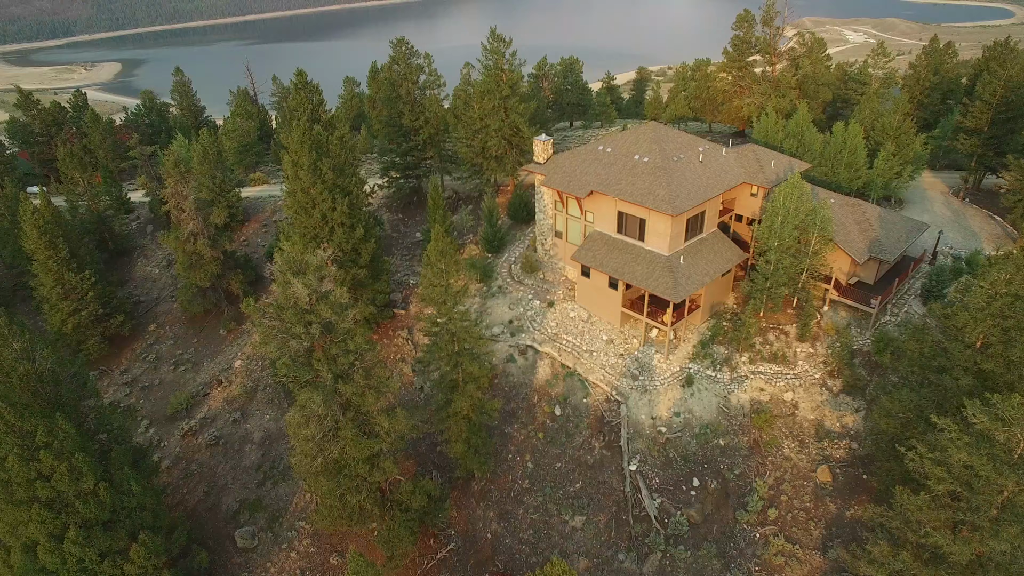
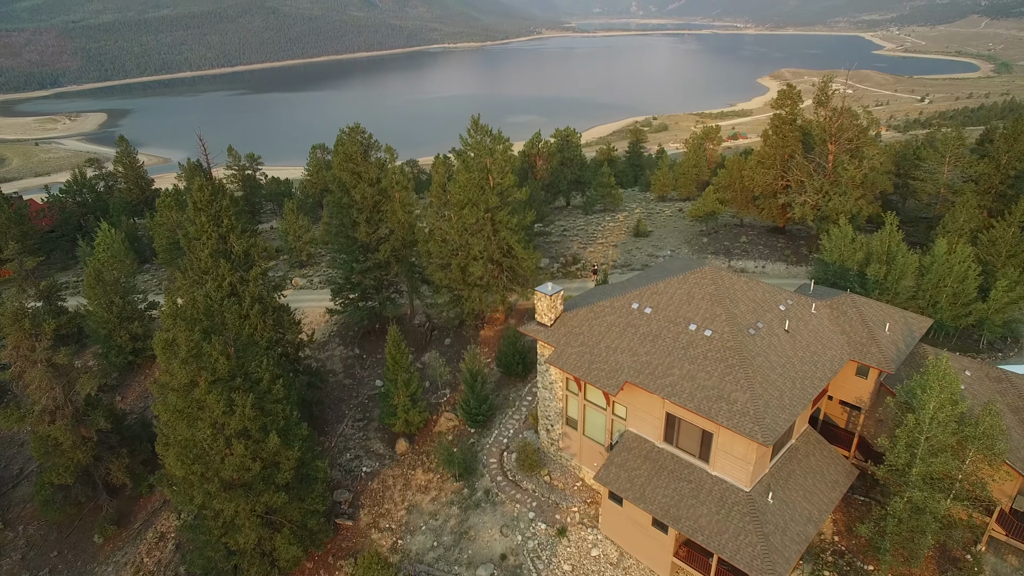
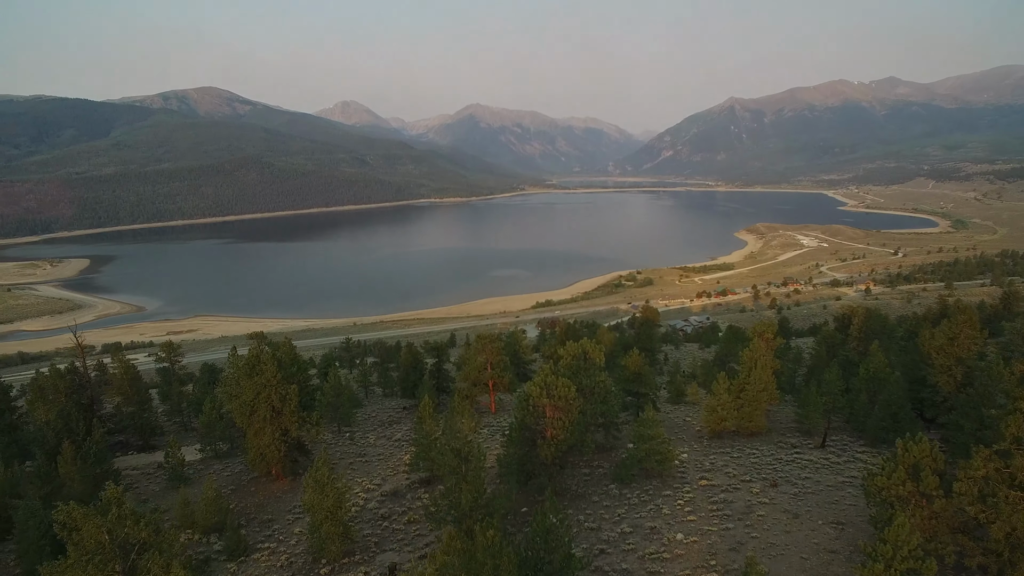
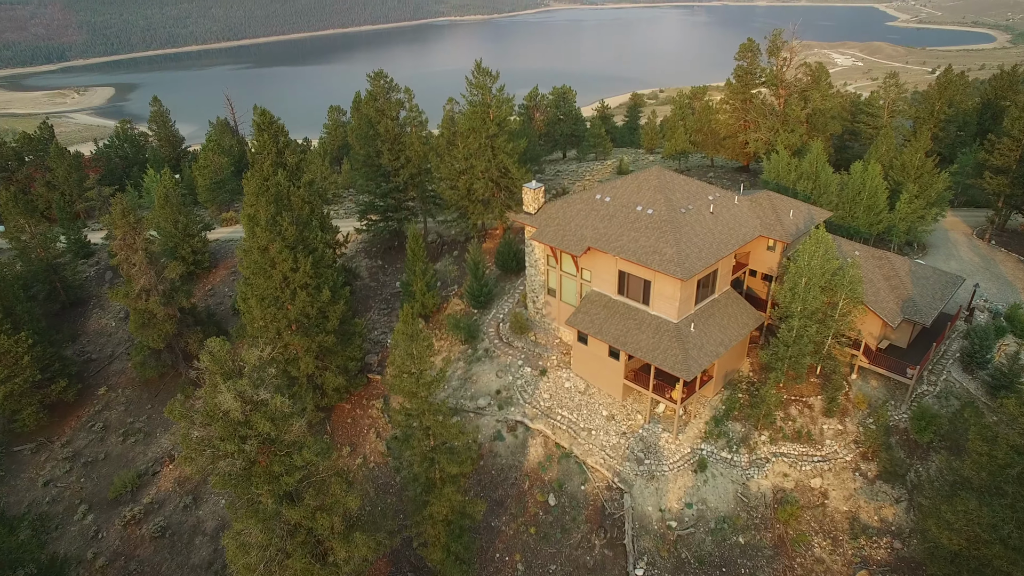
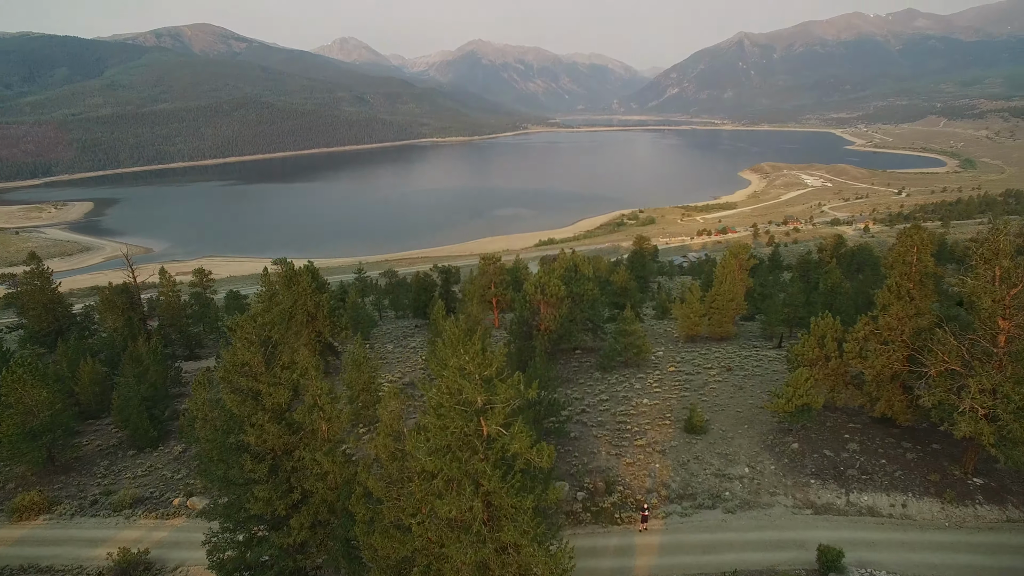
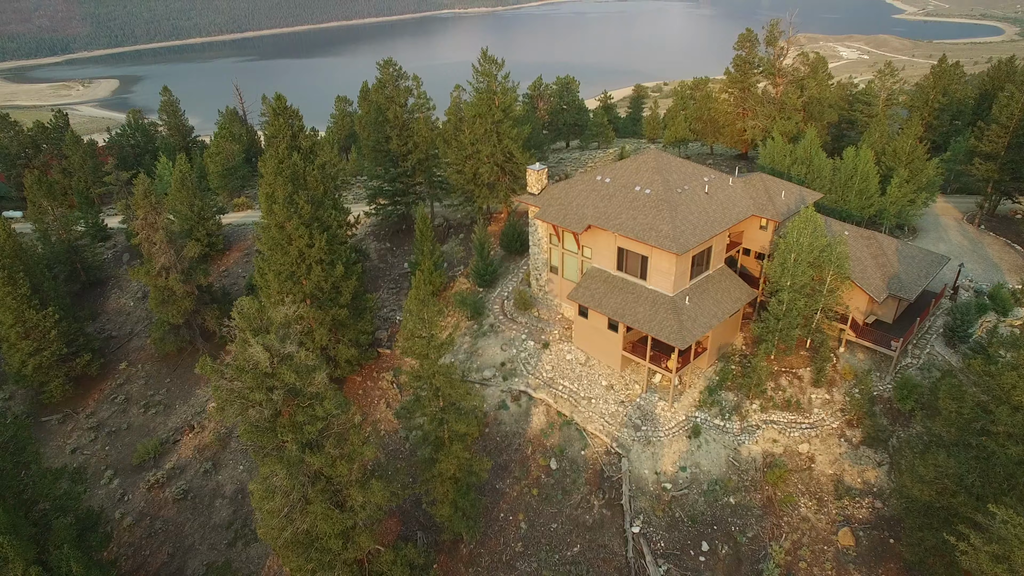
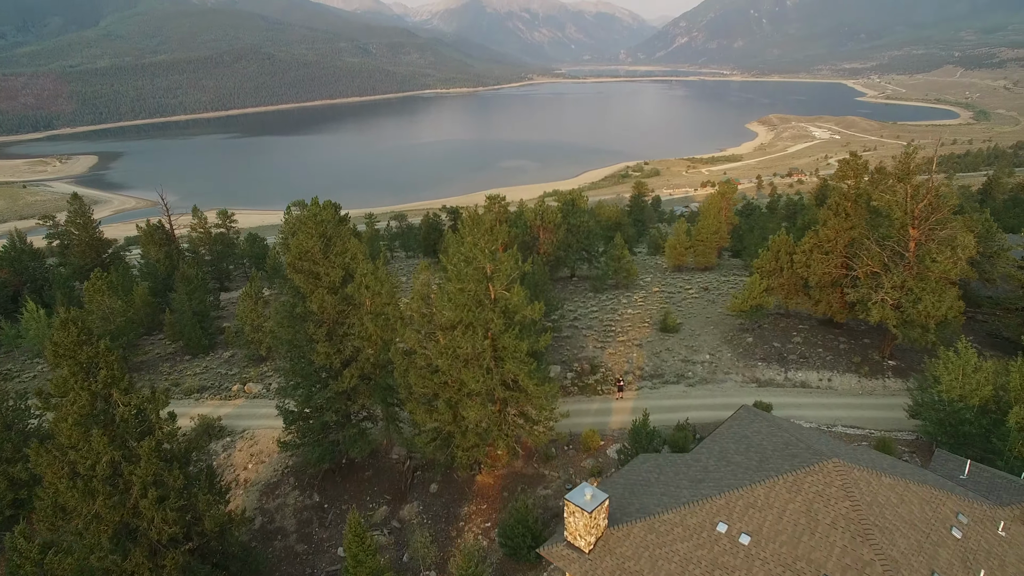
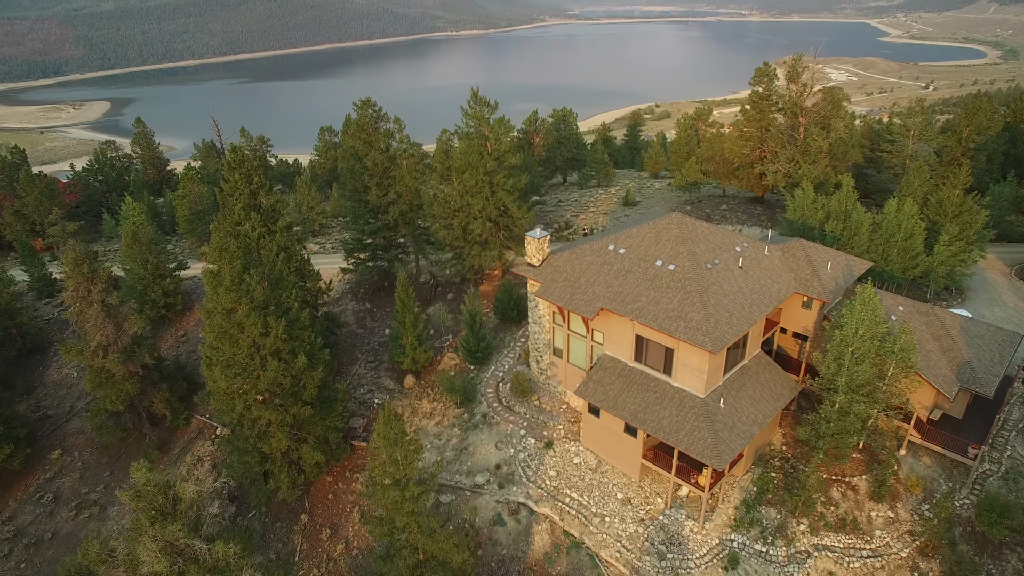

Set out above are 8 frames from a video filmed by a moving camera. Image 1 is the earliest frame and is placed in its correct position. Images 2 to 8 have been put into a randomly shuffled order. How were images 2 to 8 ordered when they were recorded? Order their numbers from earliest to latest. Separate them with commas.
6, 4, 8, 2, 7, 5, 3
